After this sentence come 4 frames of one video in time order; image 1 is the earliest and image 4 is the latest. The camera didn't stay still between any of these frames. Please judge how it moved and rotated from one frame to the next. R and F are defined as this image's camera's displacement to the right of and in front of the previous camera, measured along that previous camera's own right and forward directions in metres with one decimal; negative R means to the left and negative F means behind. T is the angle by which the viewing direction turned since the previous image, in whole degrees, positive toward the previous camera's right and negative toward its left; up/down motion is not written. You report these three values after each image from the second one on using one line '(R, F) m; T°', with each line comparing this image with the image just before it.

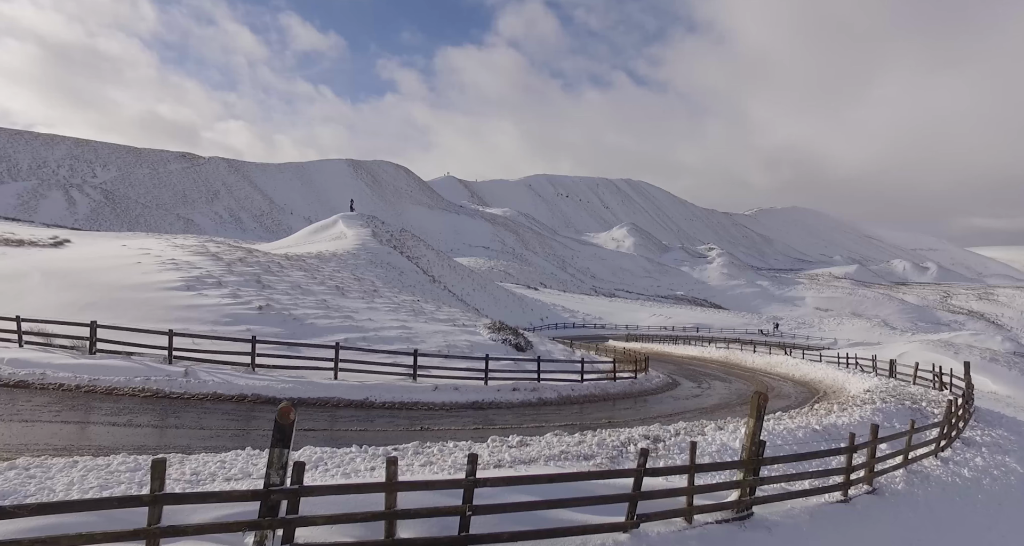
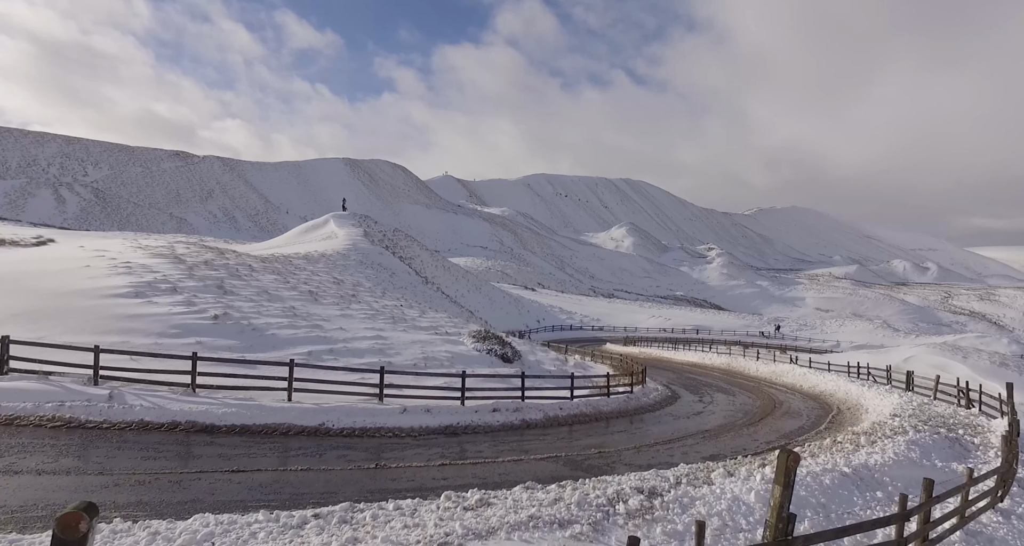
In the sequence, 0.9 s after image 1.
(+0.5, +1.9) m; 0°
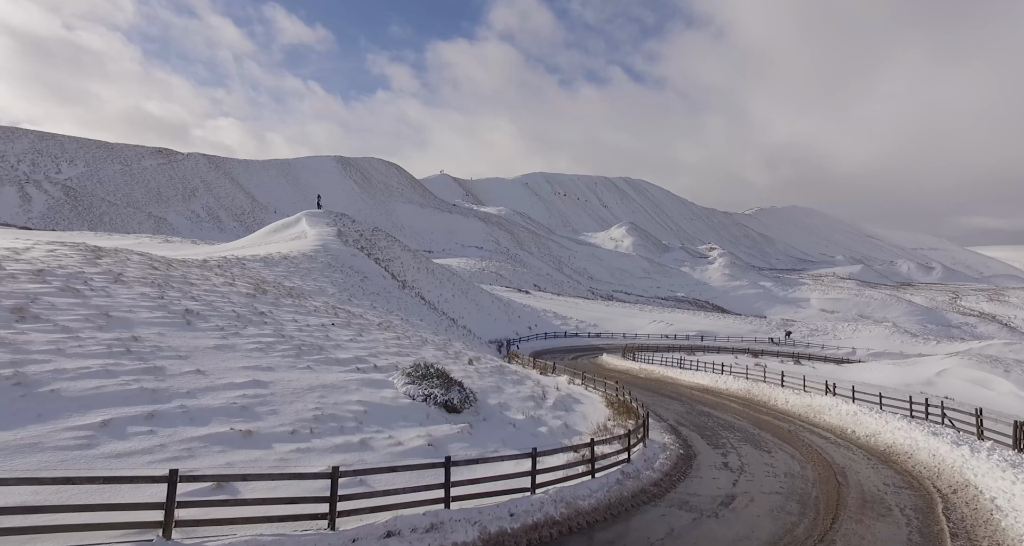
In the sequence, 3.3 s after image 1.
(+1.3, +6.7) m; 0°
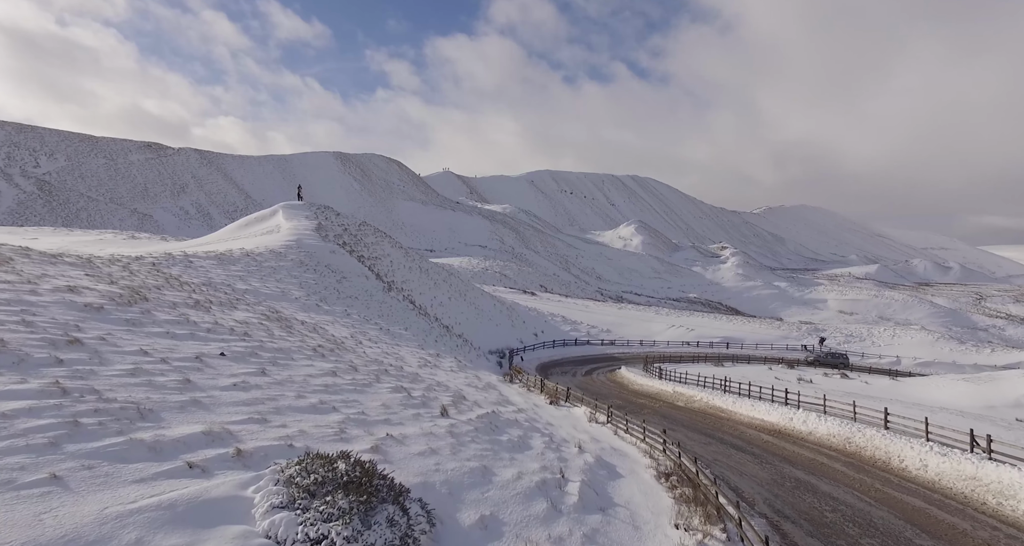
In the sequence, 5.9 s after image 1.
(+0.2, +8.9) m; -1°
